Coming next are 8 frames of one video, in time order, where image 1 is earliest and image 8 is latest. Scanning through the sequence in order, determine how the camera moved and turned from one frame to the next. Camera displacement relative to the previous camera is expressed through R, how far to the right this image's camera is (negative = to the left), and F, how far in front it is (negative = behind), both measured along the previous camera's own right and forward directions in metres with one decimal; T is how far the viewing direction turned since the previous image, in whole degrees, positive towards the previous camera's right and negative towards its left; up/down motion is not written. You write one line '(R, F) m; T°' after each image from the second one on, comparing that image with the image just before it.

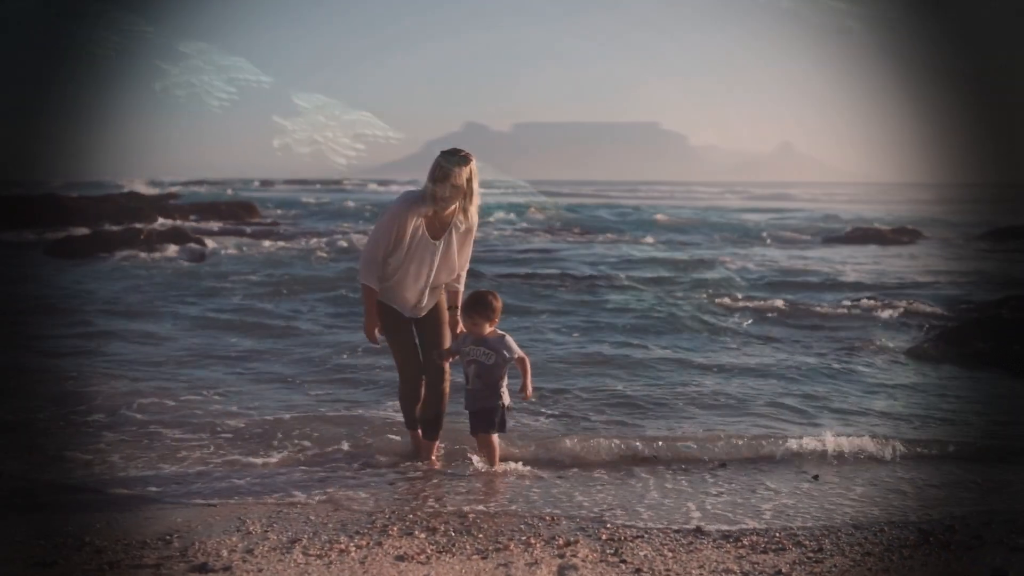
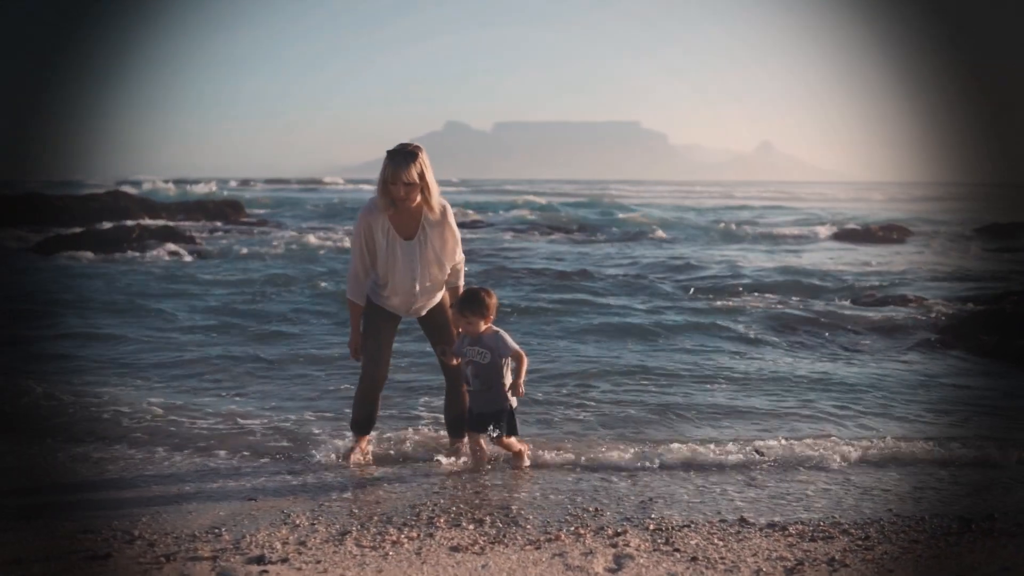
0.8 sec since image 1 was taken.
(-0.3, 0.0) m; +1°
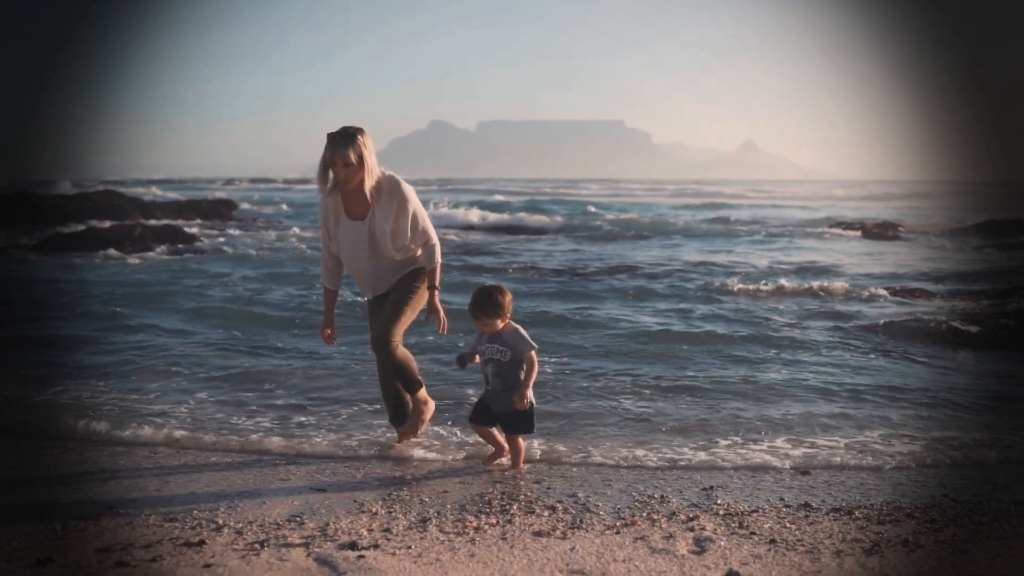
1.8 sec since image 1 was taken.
(-0.4, -0.1) m; +1°
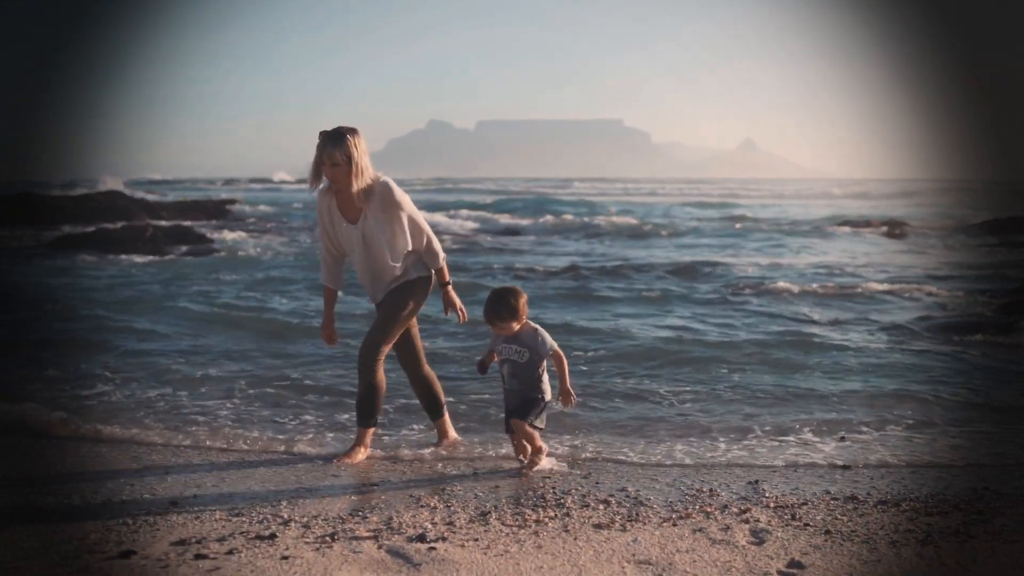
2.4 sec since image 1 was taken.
(-0.3, -0.1) m; 0°
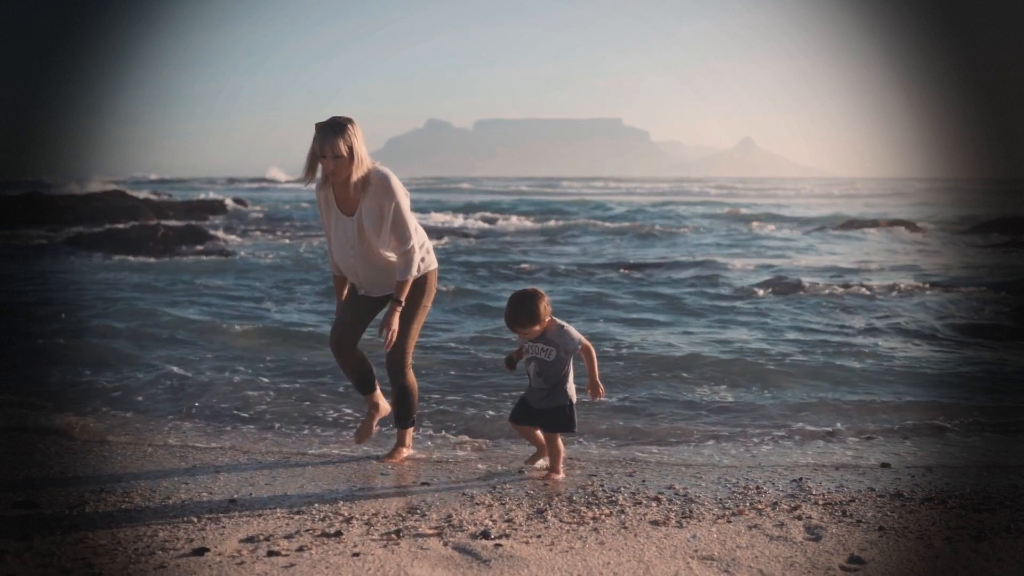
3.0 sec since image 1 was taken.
(-0.3, -0.1) m; 0°
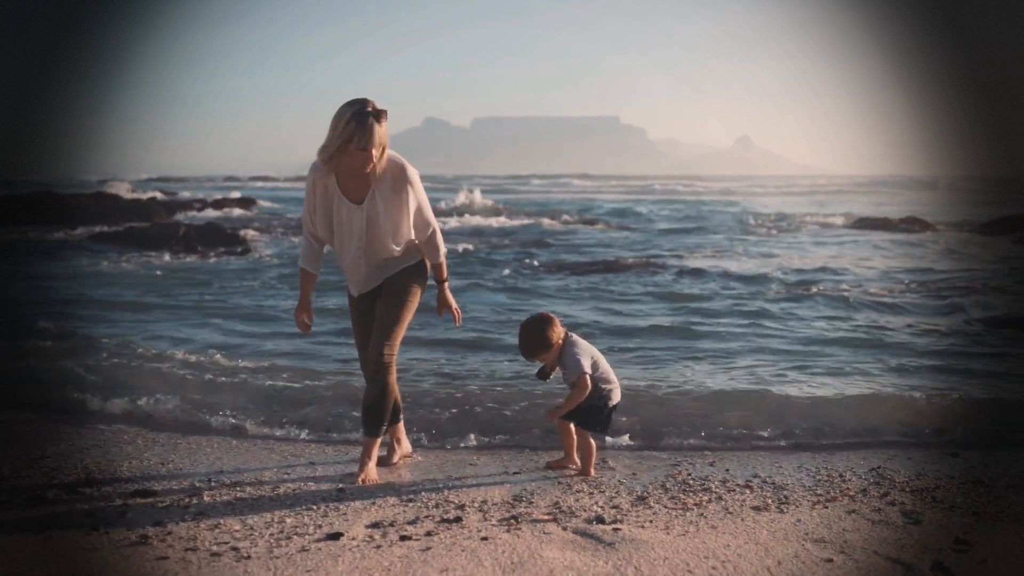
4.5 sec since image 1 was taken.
(-0.5, -0.1) m; 0°
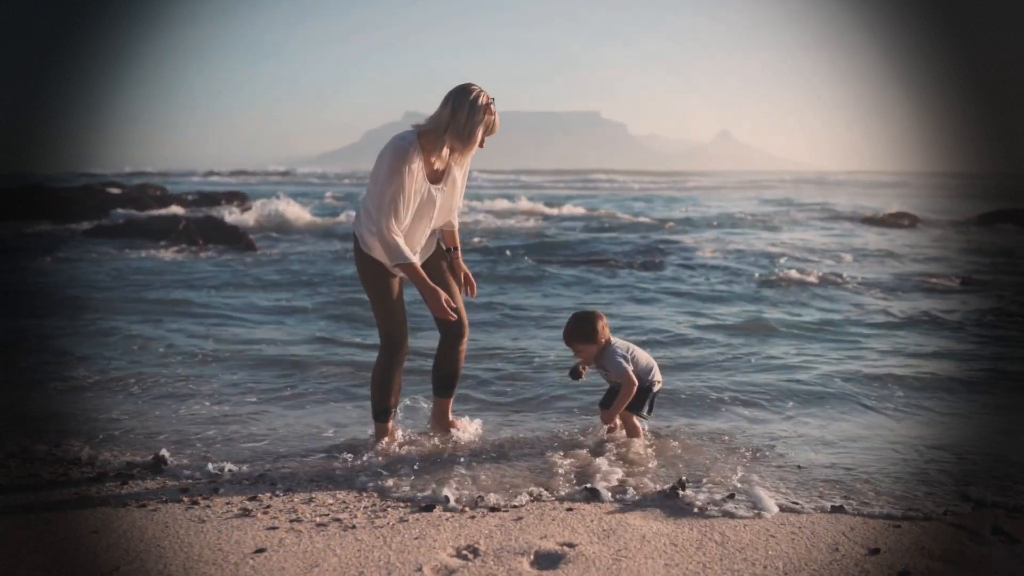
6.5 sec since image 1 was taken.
(-0.4, -0.2) m; +1°
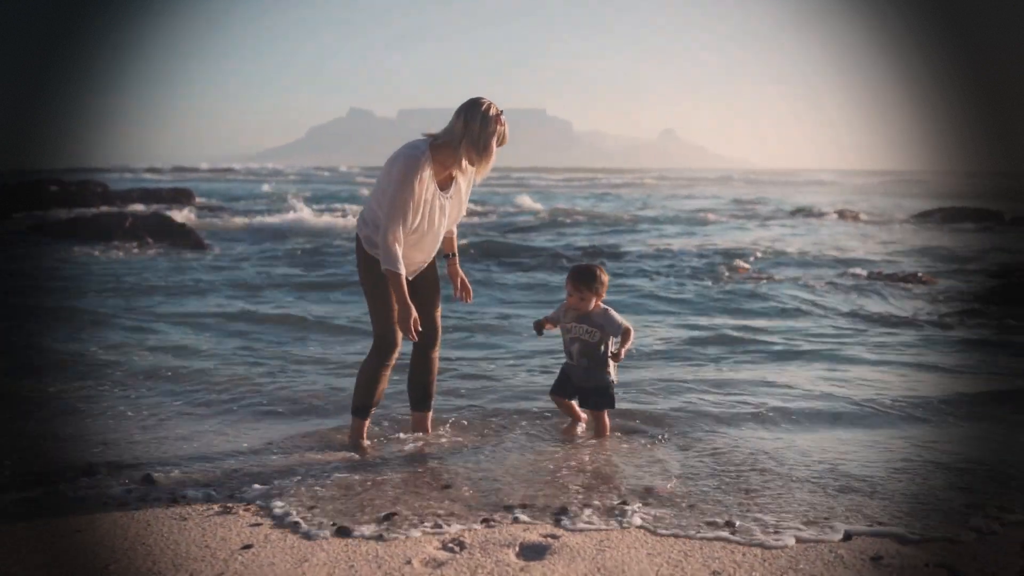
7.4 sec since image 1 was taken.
(-0.1, -0.1) m; +4°
